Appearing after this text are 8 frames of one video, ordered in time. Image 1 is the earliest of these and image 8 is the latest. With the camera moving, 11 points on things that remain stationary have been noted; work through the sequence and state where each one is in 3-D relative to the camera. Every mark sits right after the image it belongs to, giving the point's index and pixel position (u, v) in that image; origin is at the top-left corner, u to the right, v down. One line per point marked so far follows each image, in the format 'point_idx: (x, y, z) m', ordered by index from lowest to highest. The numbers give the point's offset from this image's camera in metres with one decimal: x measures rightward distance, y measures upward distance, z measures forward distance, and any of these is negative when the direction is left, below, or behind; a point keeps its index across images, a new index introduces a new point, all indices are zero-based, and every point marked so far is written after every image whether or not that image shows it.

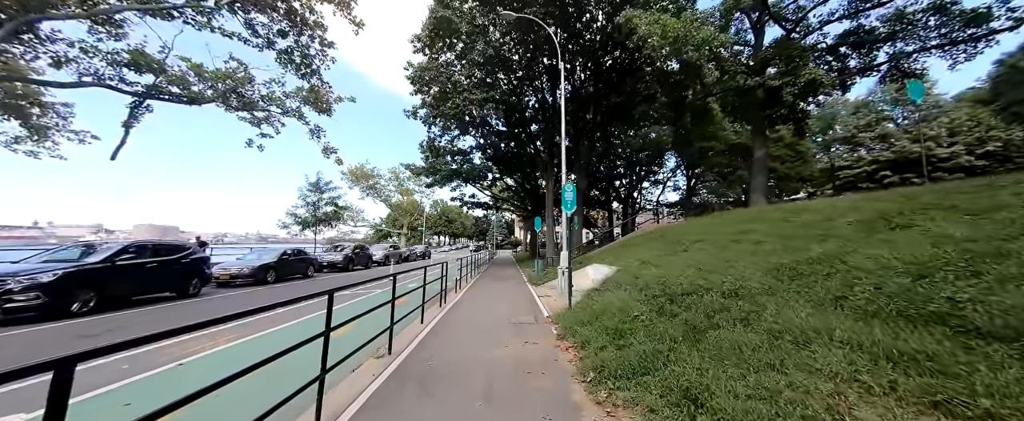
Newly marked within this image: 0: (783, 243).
0: (+5.8, -0.7, +5.9) m
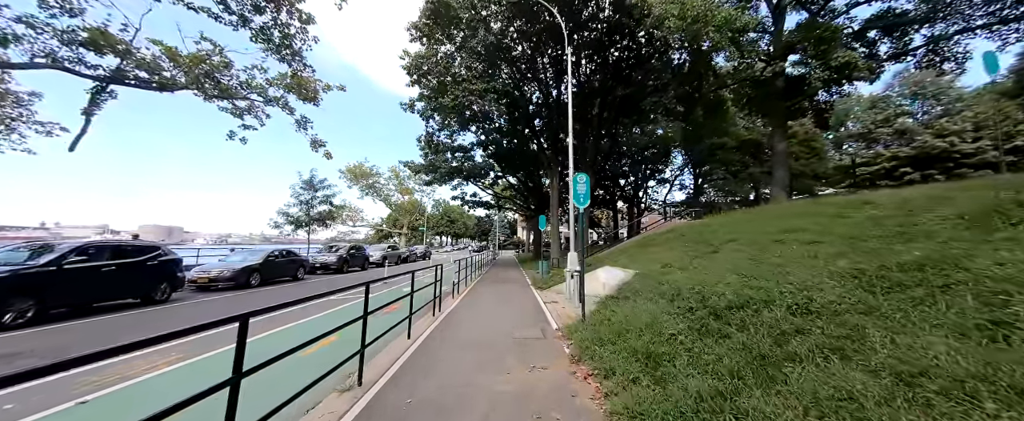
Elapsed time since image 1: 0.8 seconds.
0: (+5.9, -0.6, +4.8) m
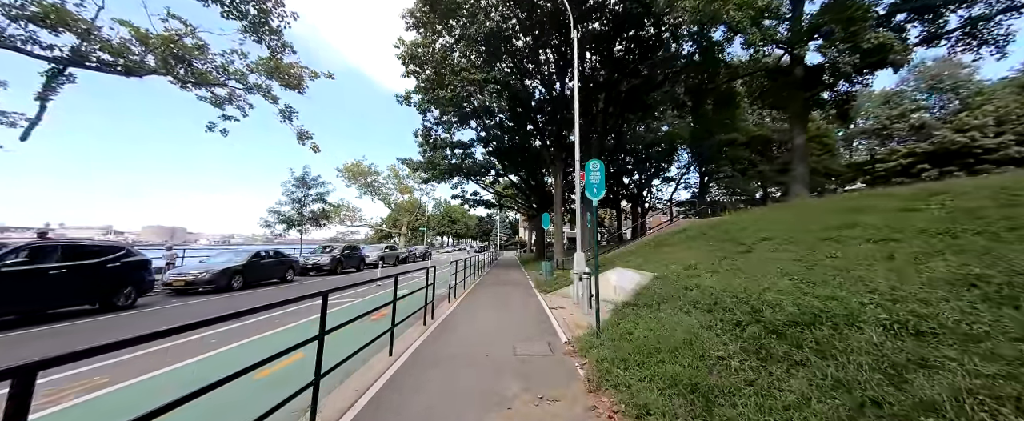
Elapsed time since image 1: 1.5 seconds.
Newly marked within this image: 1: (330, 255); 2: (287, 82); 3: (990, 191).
0: (+5.9, -0.4, +3.8) m
1: (-12.3, -3.0, +18.9) m
2: (-8.6, +4.9, +10.6) m
3: (+7.9, +0.3, +4.6) m
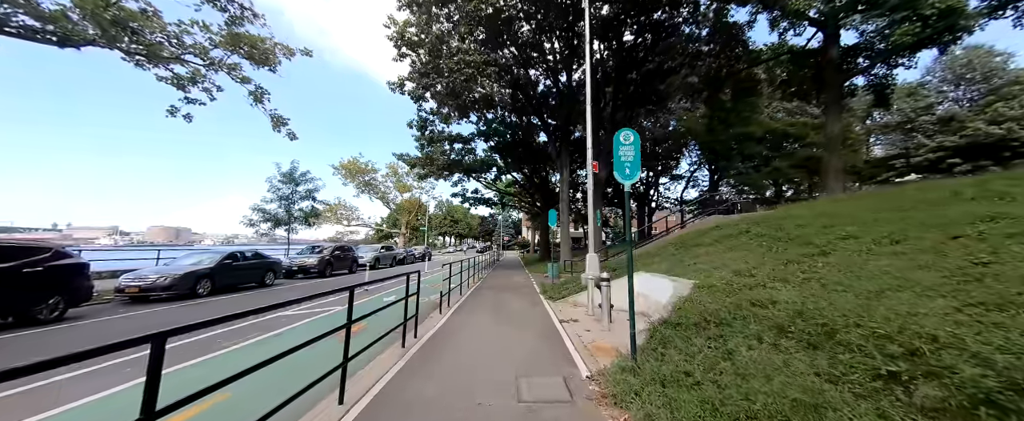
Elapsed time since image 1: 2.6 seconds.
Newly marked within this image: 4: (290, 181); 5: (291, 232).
0: (+5.9, -0.2, +2.3) m
1: (-12.2, -2.9, +17.5) m
2: (-8.5, +5.0, +9.2) m
3: (+7.9, +0.5, +3.0) m
4: (-14.9, +2.0, +18.7) m
5: (-15.4, -1.5, +19.4) m
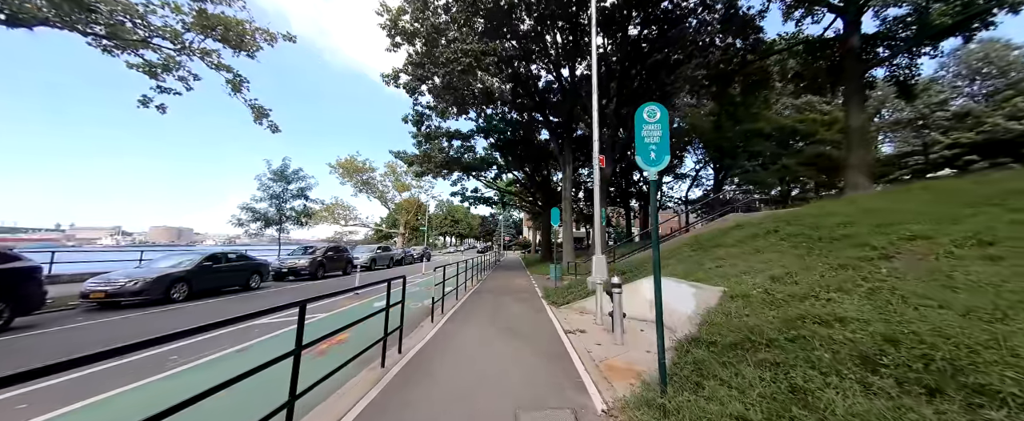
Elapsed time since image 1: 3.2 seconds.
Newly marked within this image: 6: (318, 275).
0: (+5.9, -0.1, +1.4) m
1: (-12.1, -2.8, +16.8) m
2: (-8.6, +5.1, +8.5) m
3: (+7.8, +0.6, +2.2) m
4: (-14.9, +2.0, +18.0) m
5: (-15.3, -1.4, +18.7) m
6: (-11.8, -3.9, +17.0) m
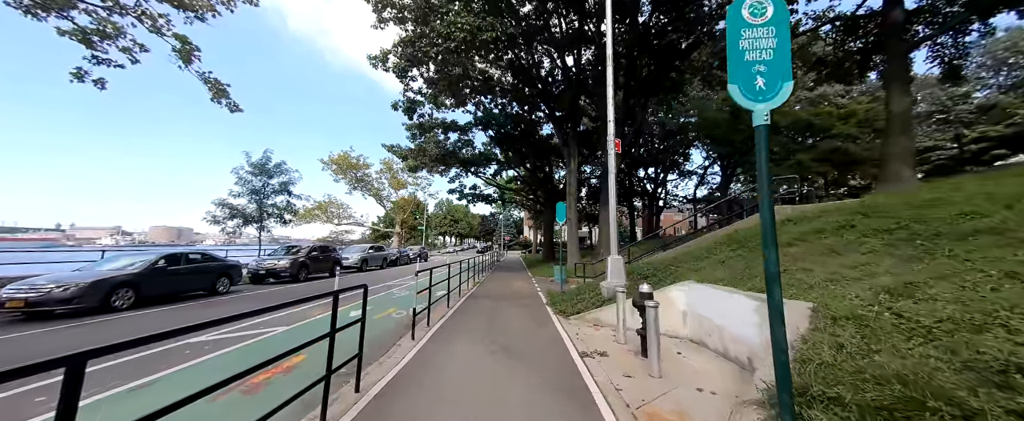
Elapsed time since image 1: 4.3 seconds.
0: (+5.9, +0.1, 0.0) m
1: (-12.1, -2.6, +15.3) m
2: (-8.6, +5.3, +7.0) m
3: (+7.8, +0.8, +0.7) m
4: (-14.8, +2.2, +16.6) m
5: (-15.3, -1.2, +17.2) m
6: (-11.8, -3.7, +15.6) m
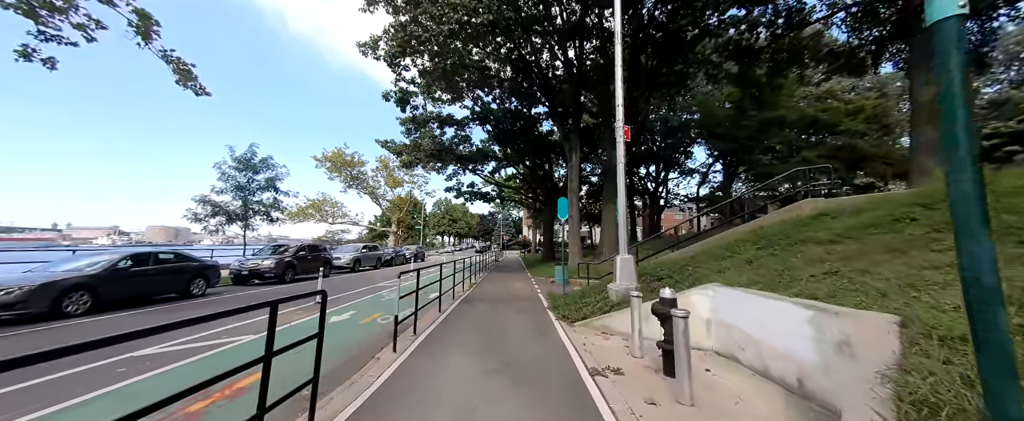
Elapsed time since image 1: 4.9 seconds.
0: (+5.8, +0.2, -0.8) m
1: (-12.2, -2.5, +14.5) m
2: (-8.6, +5.5, +6.2) m
3: (+7.8, +1.0, 0.0) m
4: (-14.9, +2.4, +15.7) m
5: (-15.4, -1.0, +16.4) m
6: (-11.9, -3.6, +14.7) m
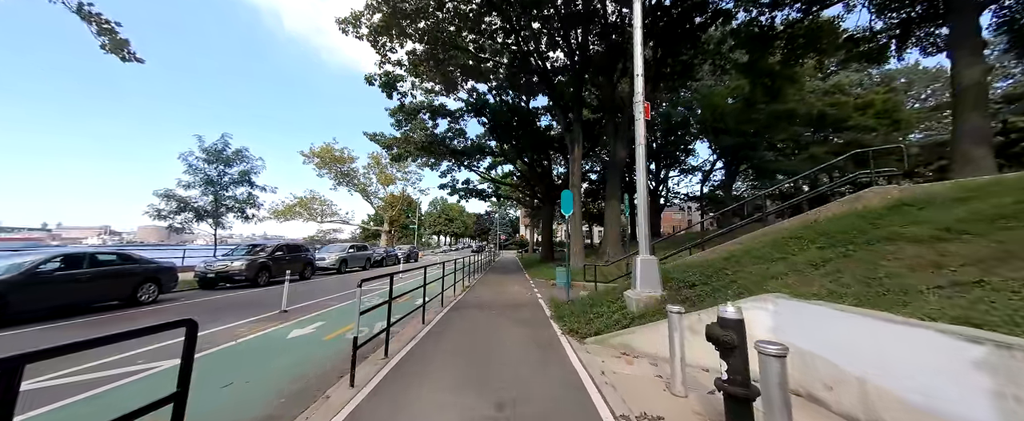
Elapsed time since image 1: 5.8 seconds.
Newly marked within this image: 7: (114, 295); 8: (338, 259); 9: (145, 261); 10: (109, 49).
0: (+5.8, +0.4, -2.0) m
1: (-12.3, -2.3, +13.1) m
2: (-8.7, +5.6, +4.8) m
3: (+7.8, +1.1, -1.3) m
4: (-15.0, +2.6, +14.3) m
5: (-15.5, -0.9, +15.0) m
6: (-12.0, -3.4, +13.3) m
7: (-12.1, -2.5, +8.5) m
8: (-11.9, -3.3, +19.4) m
9: (-12.4, -1.7, +9.4) m
10: (-9.2, +3.7, +6.3) m
